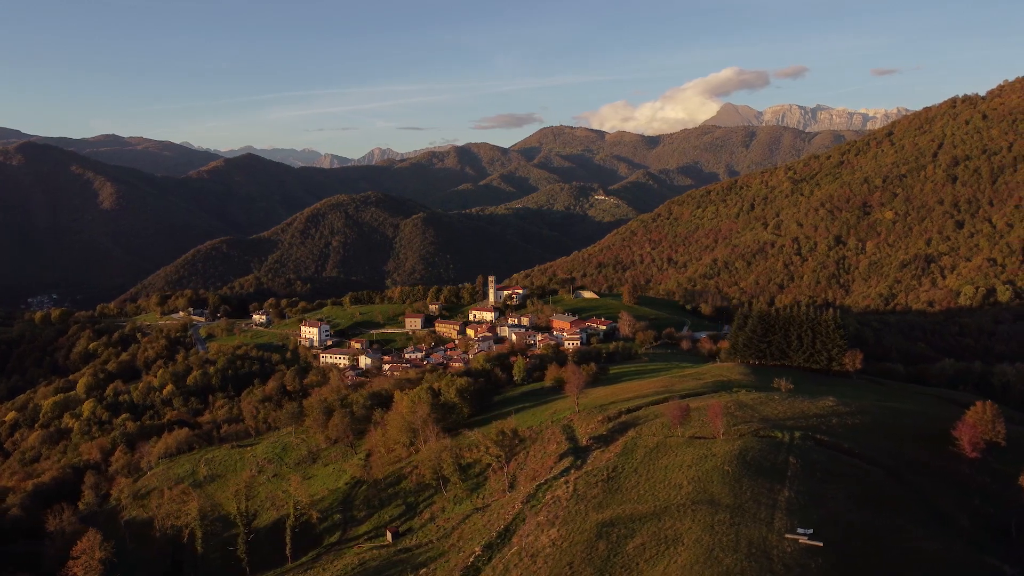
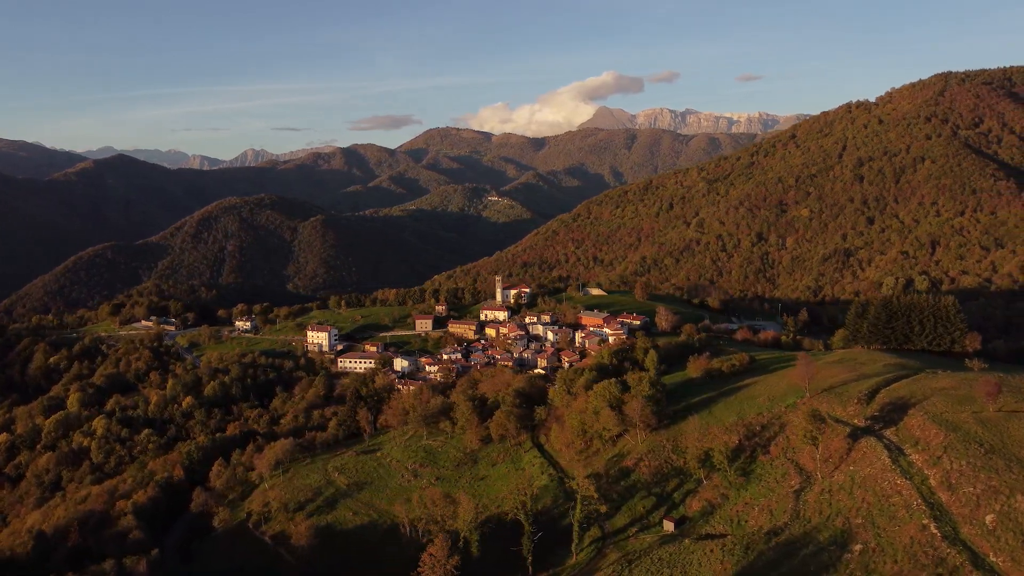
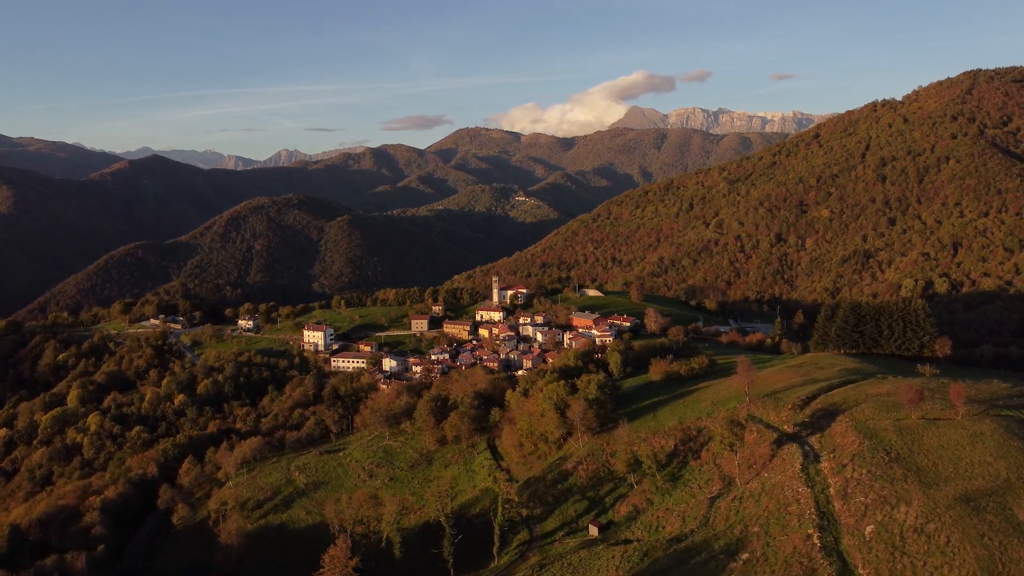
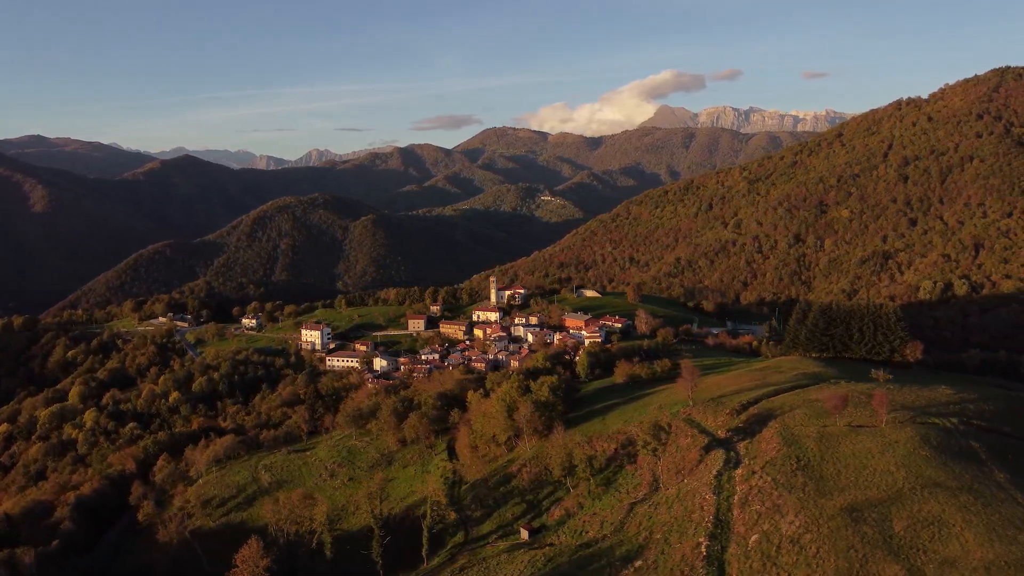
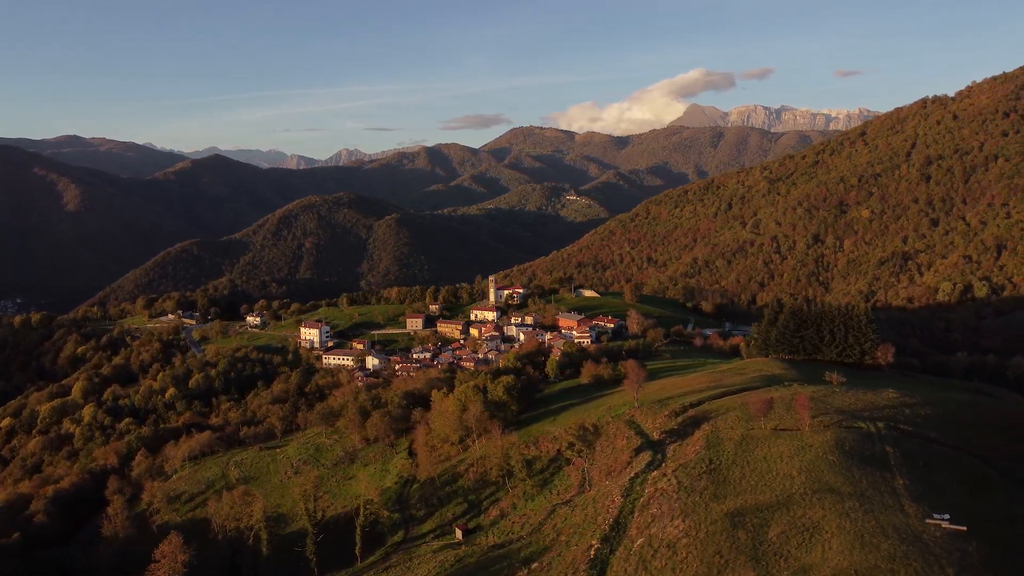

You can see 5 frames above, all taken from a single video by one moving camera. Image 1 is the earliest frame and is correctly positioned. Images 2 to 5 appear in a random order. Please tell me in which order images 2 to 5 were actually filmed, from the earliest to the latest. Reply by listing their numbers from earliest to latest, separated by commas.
5, 4, 3, 2
